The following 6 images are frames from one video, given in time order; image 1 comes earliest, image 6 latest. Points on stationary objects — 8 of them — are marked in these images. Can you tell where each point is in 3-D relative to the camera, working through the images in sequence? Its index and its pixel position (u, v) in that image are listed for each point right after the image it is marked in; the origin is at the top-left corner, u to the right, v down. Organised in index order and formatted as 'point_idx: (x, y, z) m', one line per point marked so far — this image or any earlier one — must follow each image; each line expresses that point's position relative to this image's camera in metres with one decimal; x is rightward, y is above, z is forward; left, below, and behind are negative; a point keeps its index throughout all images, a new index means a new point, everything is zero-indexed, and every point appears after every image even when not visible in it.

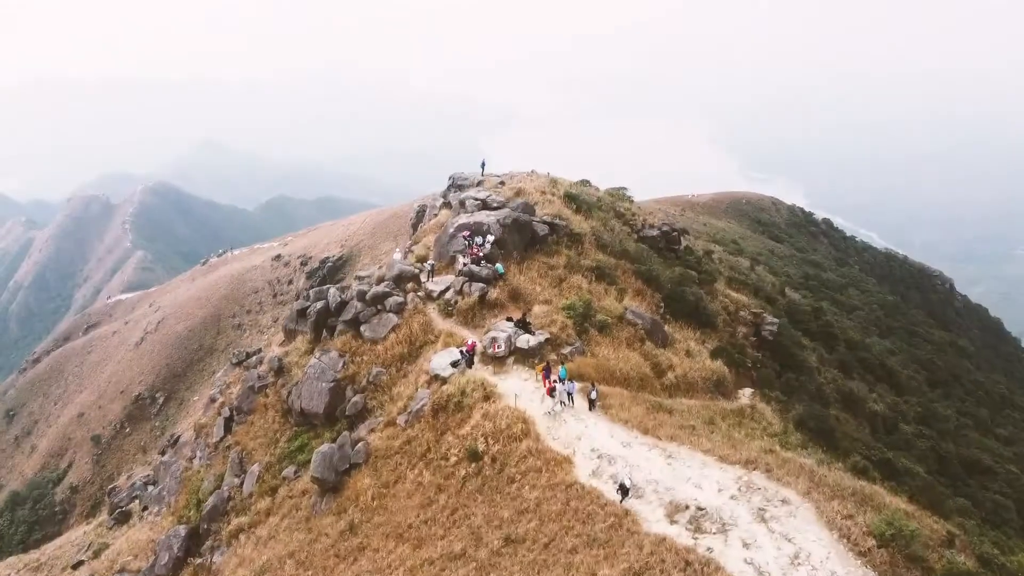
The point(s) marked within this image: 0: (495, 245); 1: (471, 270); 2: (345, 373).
0: (-0.7, +1.7, +19.4) m
1: (-1.5, +0.7, +18.5) m
2: (-6.1, -3.1, +17.9) m
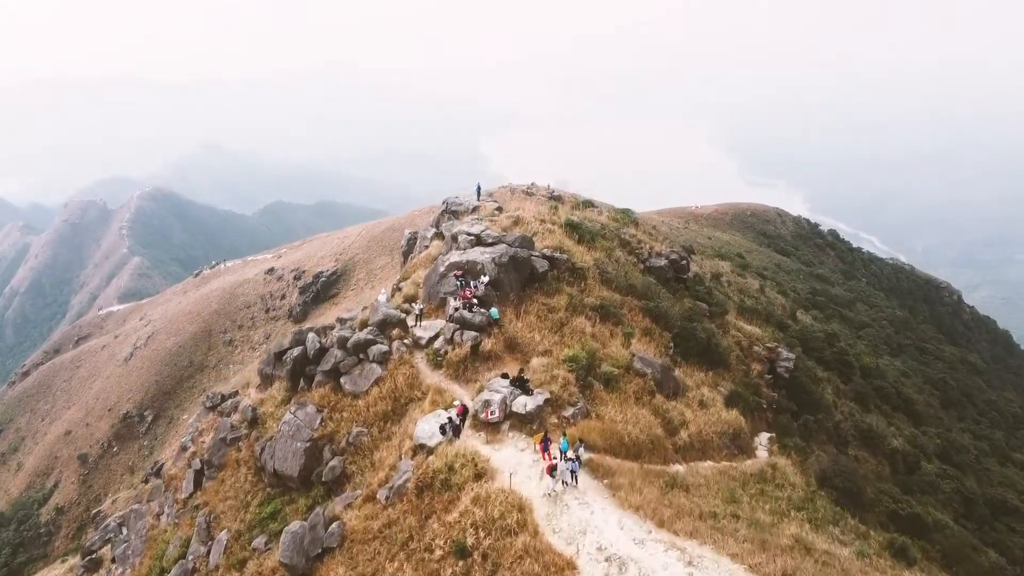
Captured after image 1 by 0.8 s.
0: (-0.8, +0.1, +17.7) m
1: (-1.7, -1.0, +16.7) m
2: (-6.2, -4.7, +16.1) m
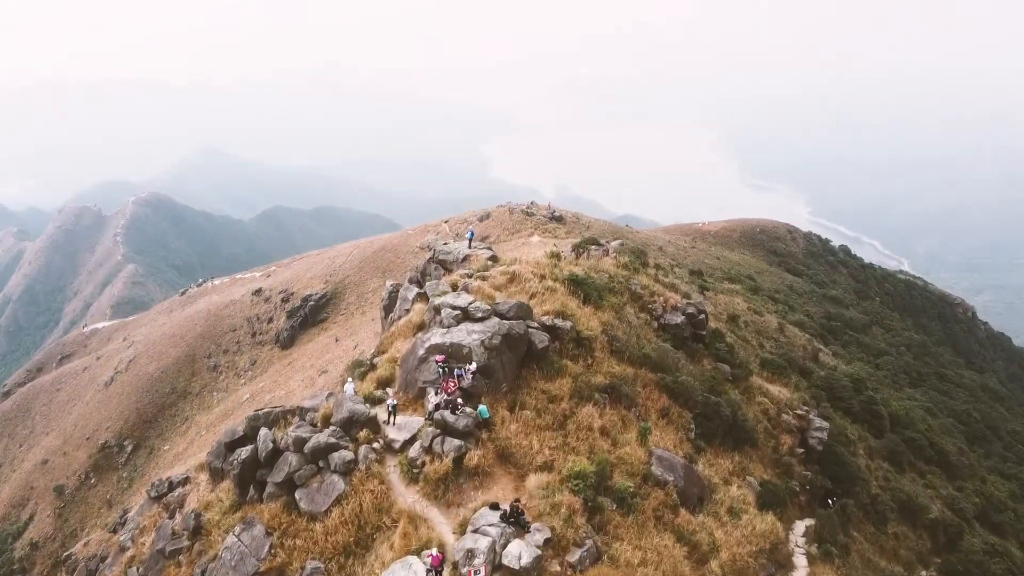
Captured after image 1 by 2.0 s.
0: (-1.0, -2.6, +14.7) m
1: (-1.9, -3.6, +13.7) m
2: (-6.4, -7.4, +13.1) m
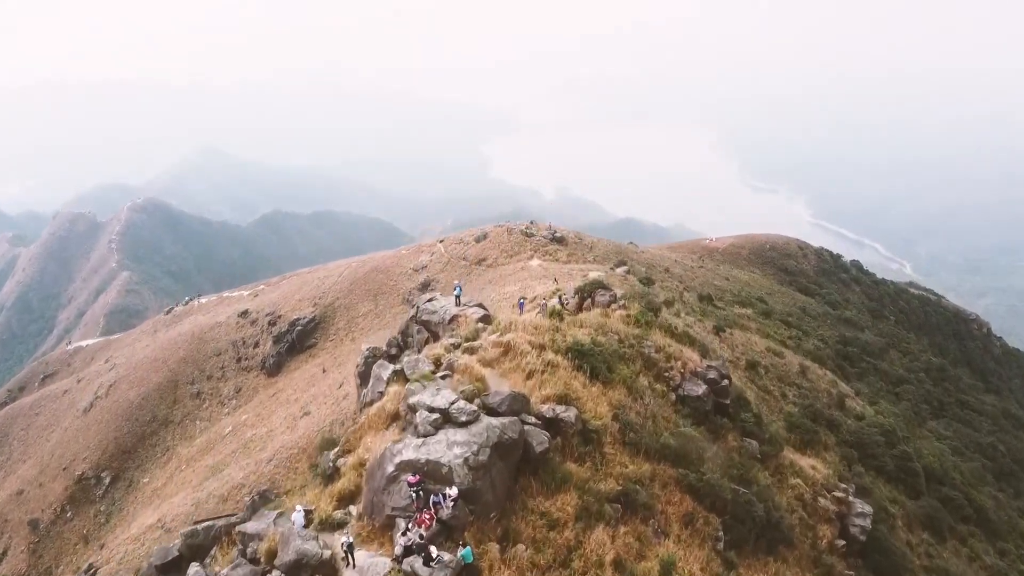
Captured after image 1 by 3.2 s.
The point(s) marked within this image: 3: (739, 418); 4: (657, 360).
0: (-1.2, -5.1, +11.7) m
1: (-2.1, -6.1, +10.7) m
2: (-6.6, -9.8, +10.2) m
3: (+9.1, -5.2, +19.8) m
4: (+5.7, -2.8, +19.5) m
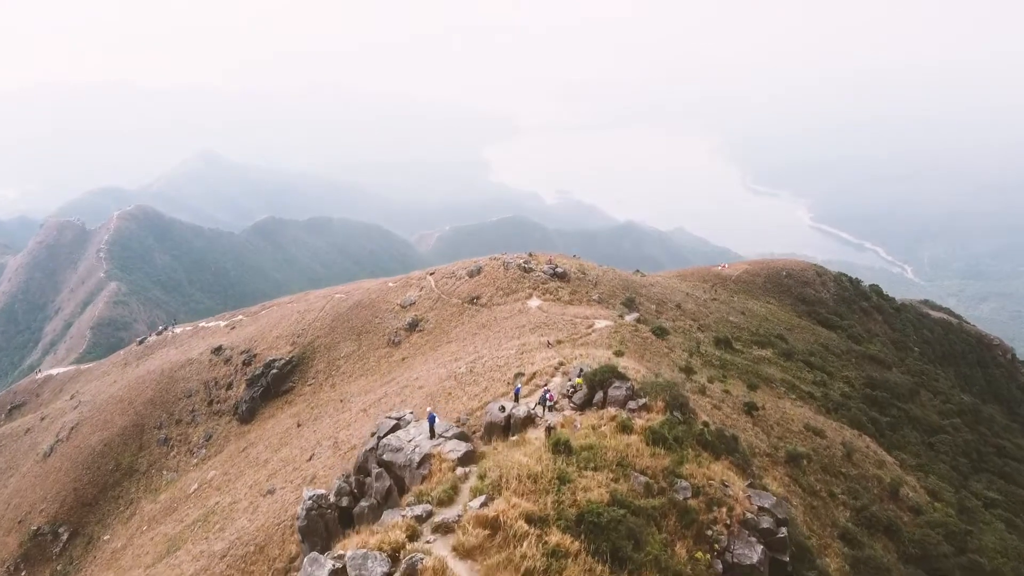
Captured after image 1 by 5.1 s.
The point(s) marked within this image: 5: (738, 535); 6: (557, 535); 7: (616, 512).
0: (-1.5, -8.8, +6.9) m
1: (-2.3, -9.8, +6.0) m
2: (-6.9, -13.6, +5.4) m
3: (+8.8, -8.9, +15.1) m
4: (+5.4, -6.6, +14.7) m
5: (+6.7, -7.3, +14.7) m
6: (+1.1, -6.0, +12.3) m
7: (+2.8, -5.9, +13.3) m
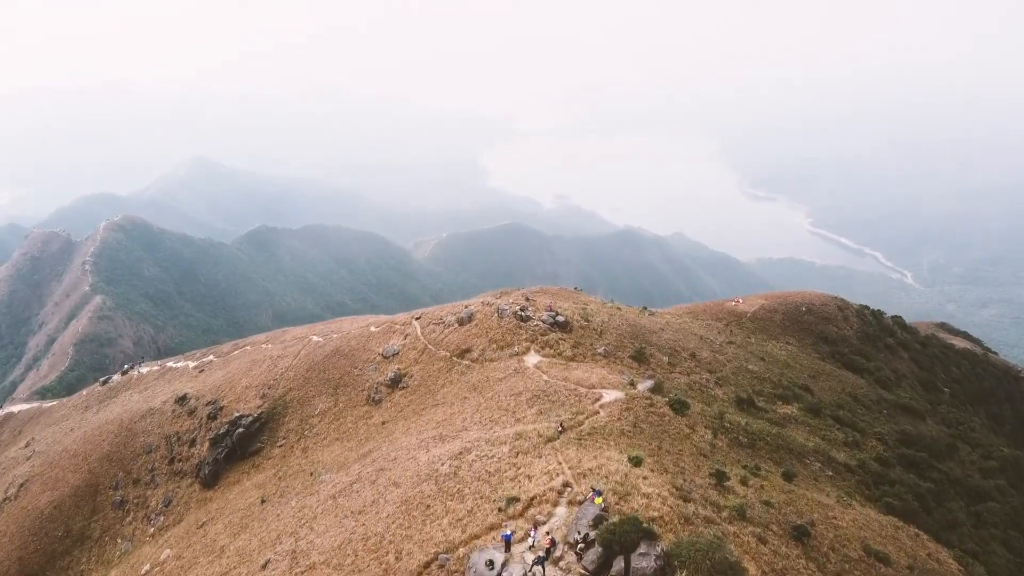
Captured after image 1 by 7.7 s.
0: (-1.7, -12.8, +1.7) m
1: (-2.6, -13.8, +0.8) m
2: (-7.1, -17.6, +0.1) m
3: (+8.5, -13.0, +9.9) m
4: (+5.1, -10.6, +9.6) m
5: (+6.4, -11.3, +9.5) m
6: (+0.8, -10.0, +7.1) m
7: (+2.5, -10.0, +8.1) m
